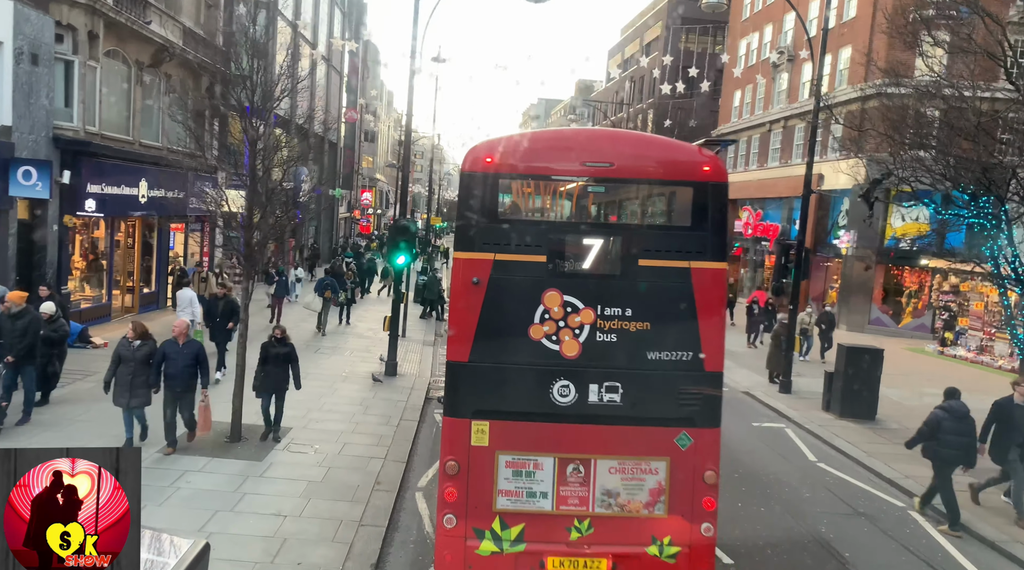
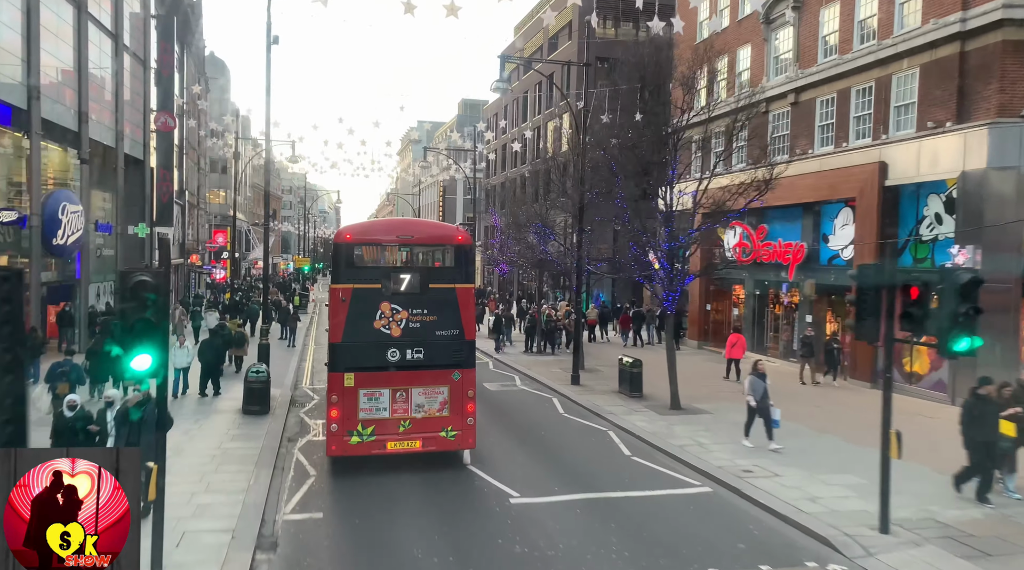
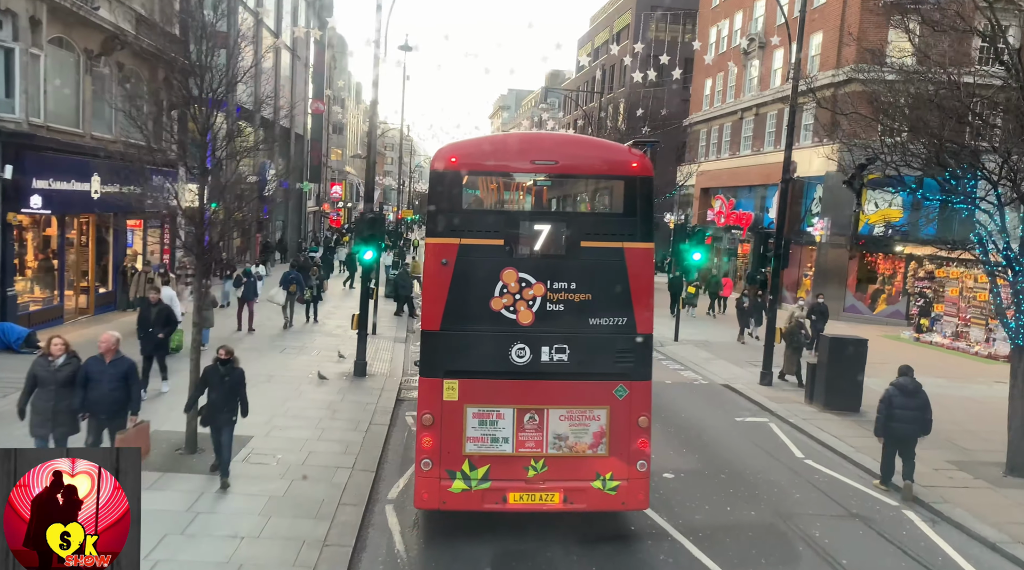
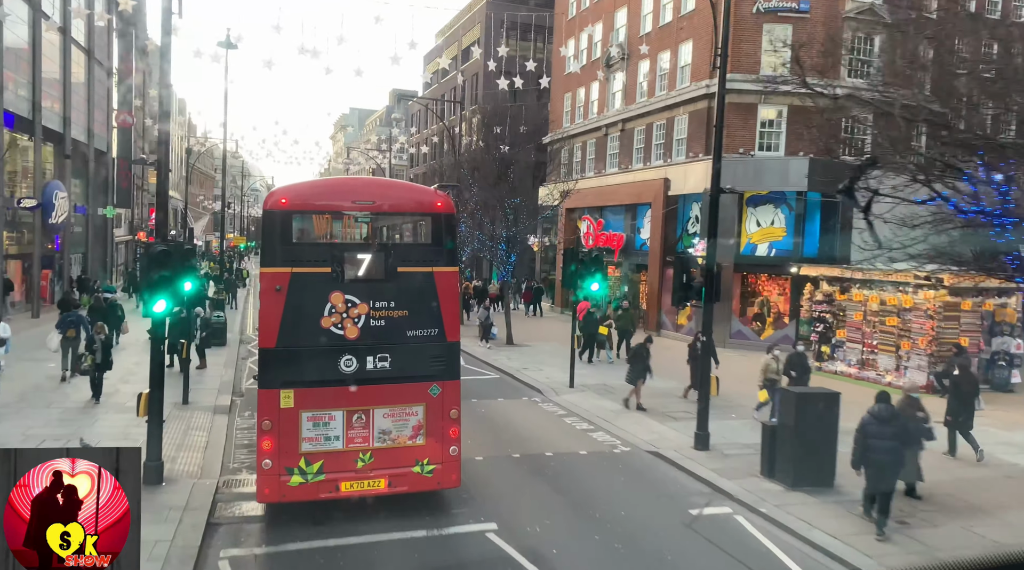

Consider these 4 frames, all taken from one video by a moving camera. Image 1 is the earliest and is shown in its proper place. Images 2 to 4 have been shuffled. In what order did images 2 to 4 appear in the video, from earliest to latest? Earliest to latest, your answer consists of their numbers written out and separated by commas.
3, 4, 2
